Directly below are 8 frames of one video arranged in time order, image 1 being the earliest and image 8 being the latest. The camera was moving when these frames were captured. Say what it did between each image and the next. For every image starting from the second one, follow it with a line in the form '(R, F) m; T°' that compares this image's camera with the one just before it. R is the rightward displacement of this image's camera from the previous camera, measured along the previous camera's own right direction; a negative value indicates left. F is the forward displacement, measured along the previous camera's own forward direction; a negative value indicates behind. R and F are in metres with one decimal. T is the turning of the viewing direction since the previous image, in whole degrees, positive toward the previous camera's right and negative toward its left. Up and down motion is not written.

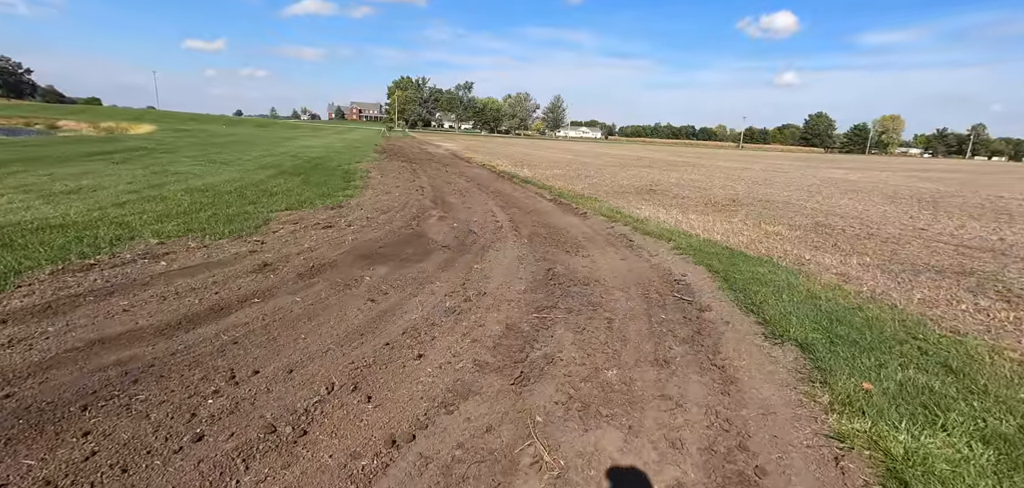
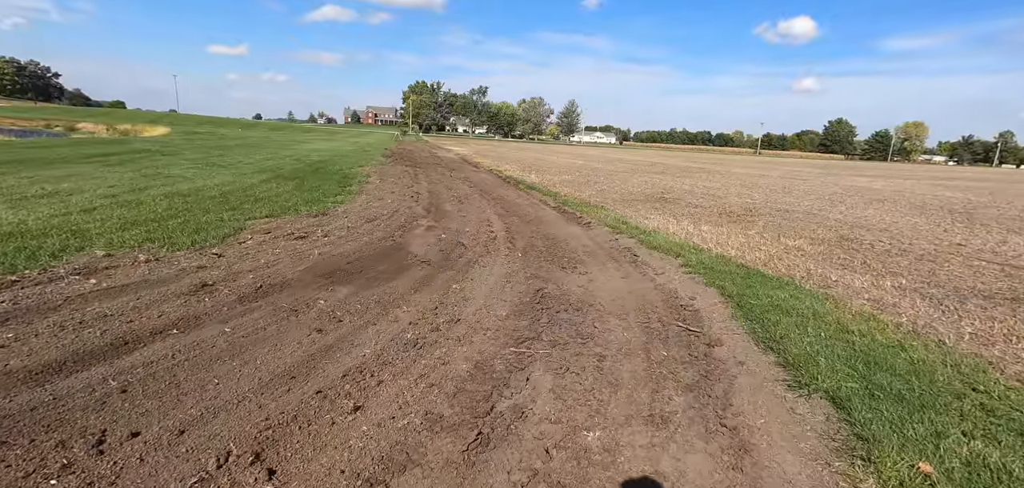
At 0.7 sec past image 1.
(+0.4, +0.9) m; -1°
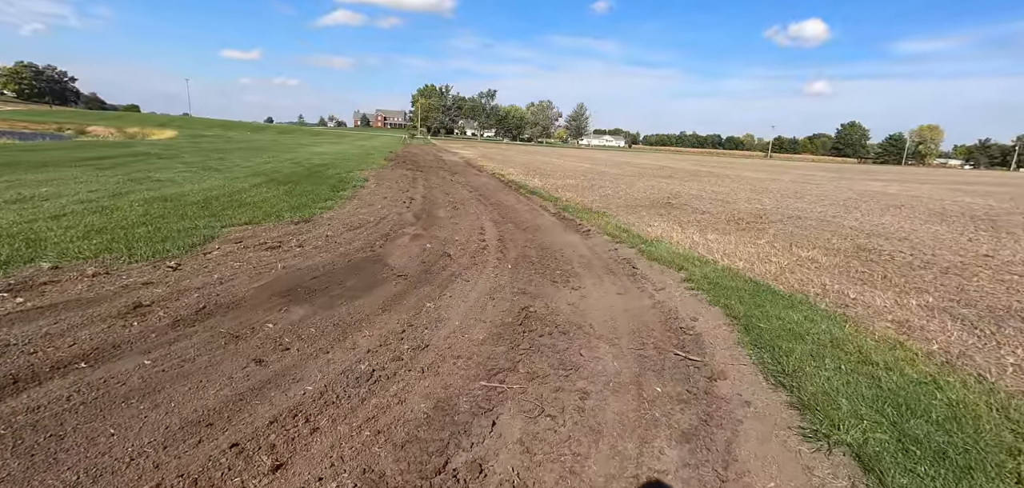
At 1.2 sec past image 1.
(+0.3, +0.6) m; -1°
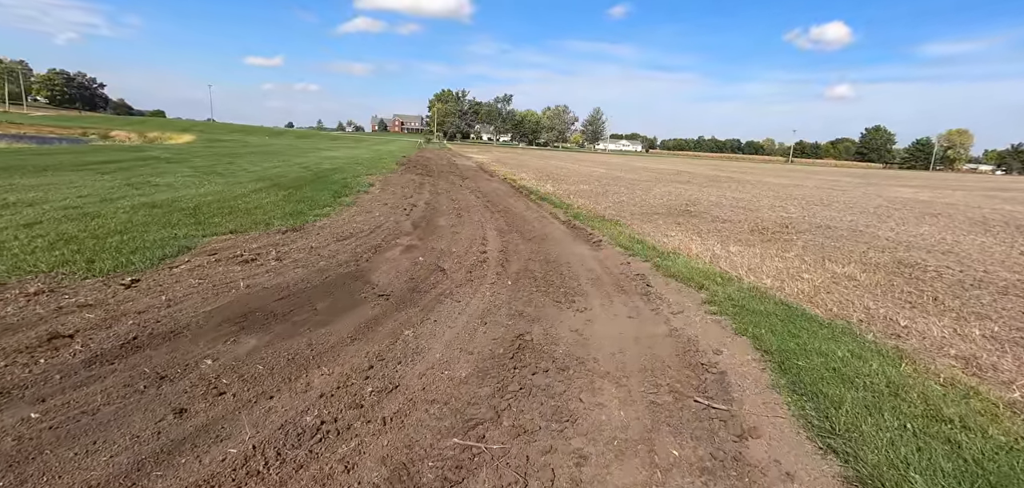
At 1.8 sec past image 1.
(+0.2, +0.8) m; -2°
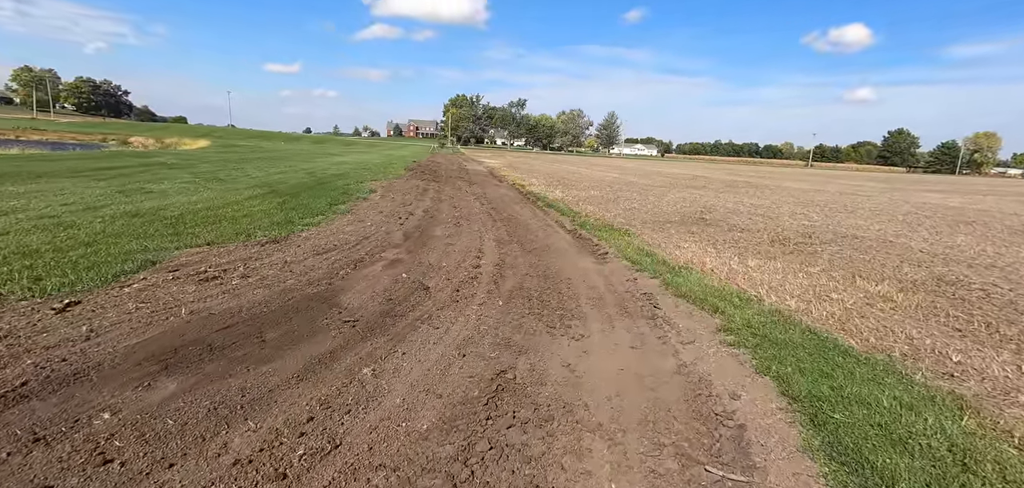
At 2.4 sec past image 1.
(+0.3, +0.8) m; -2°
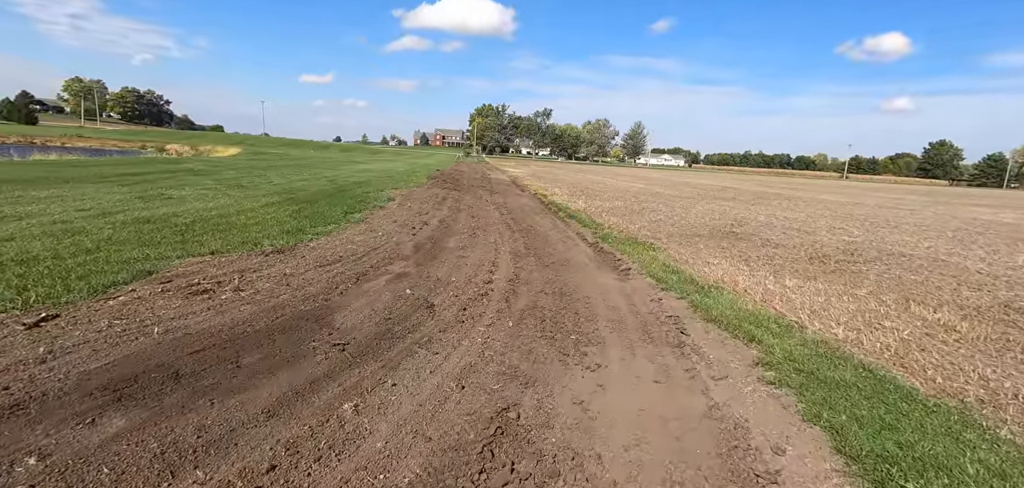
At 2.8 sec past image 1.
(+0.1, +0.6) m; -3°
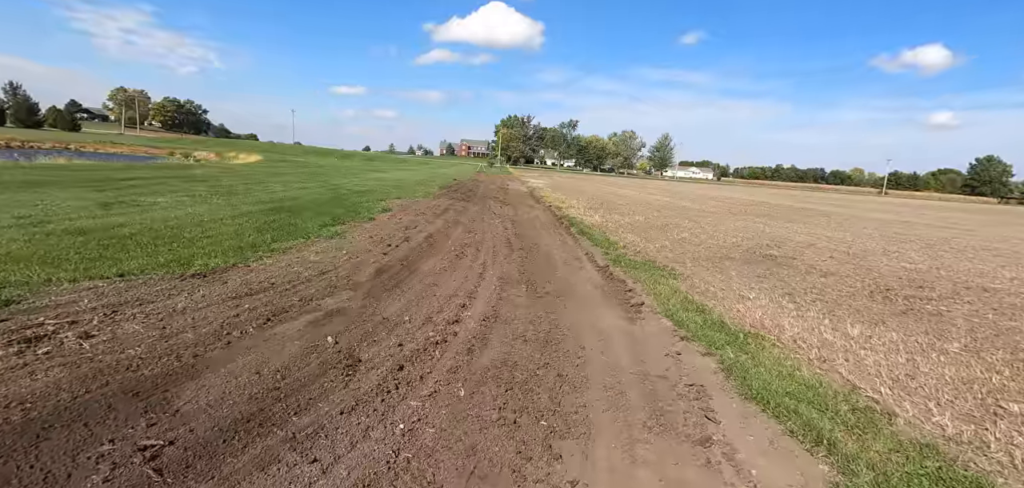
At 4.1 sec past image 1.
(+0.6, +1.8) m; -3°
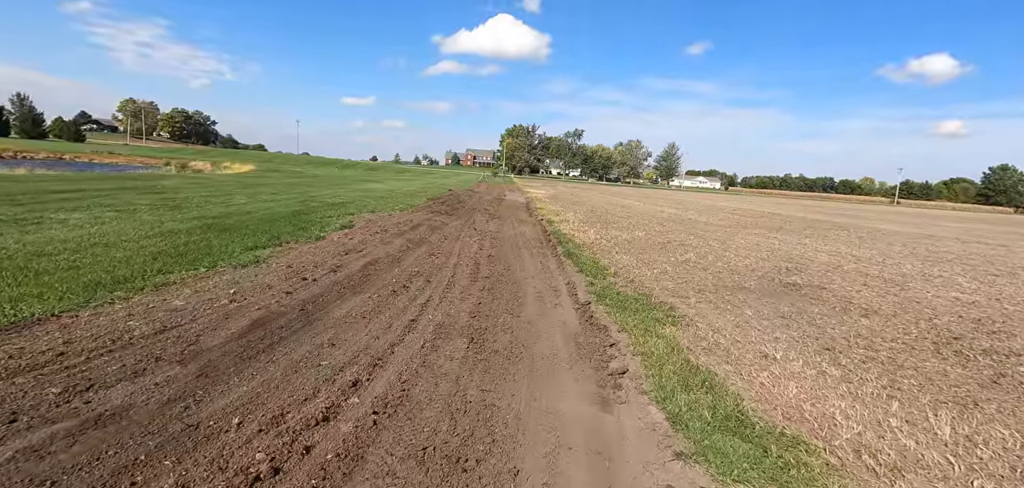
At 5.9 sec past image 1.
(+0.8, +2.2) m; -1°
